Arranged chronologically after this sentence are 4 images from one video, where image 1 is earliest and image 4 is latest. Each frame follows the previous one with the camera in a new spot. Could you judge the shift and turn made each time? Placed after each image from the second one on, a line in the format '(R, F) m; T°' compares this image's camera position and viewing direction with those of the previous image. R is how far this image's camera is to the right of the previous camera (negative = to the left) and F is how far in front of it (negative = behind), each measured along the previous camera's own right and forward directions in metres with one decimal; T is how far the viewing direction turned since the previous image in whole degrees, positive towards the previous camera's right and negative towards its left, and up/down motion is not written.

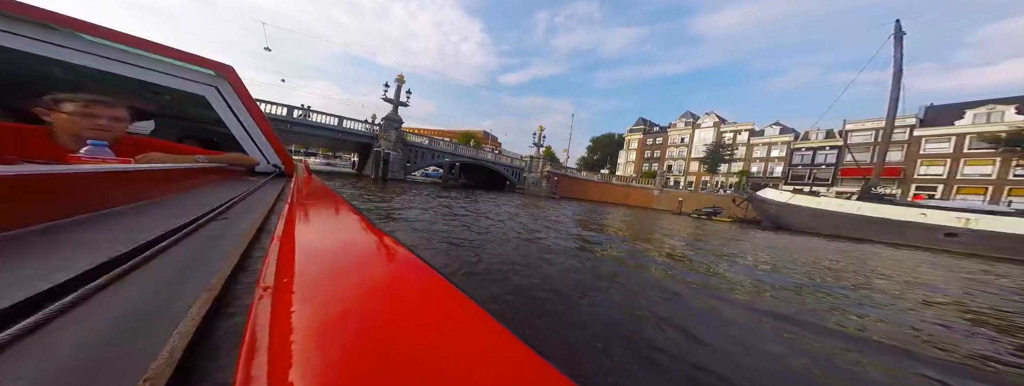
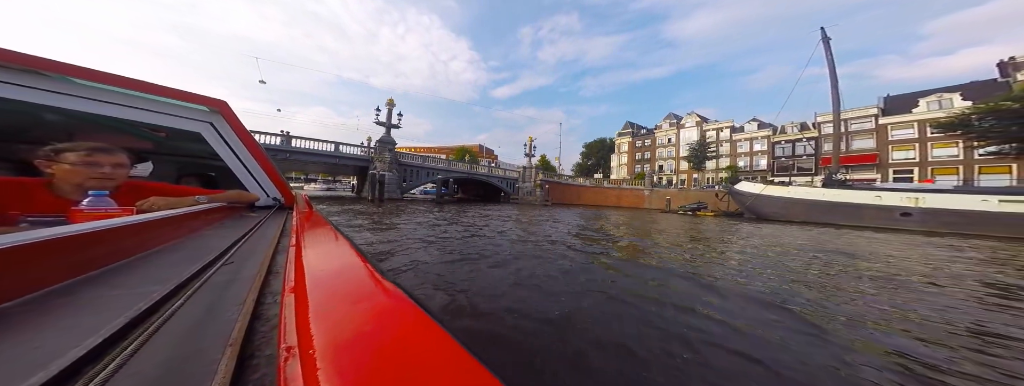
(+0.4, -0.7) m; +1°
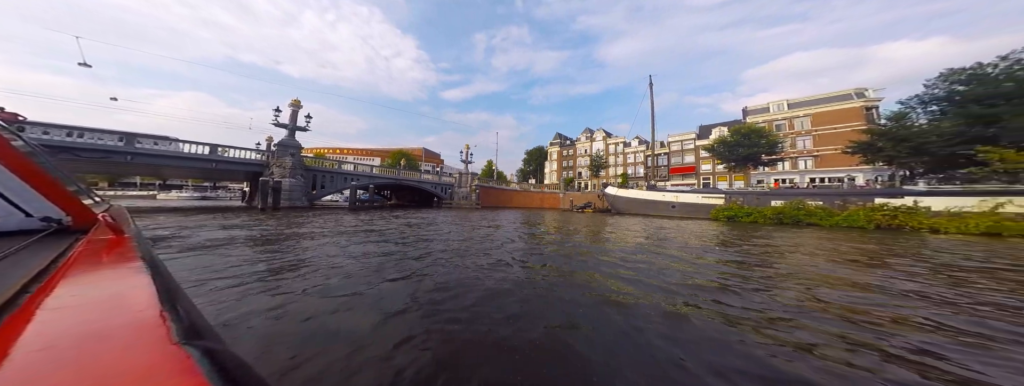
(+2.9, -2.5) m; +13°
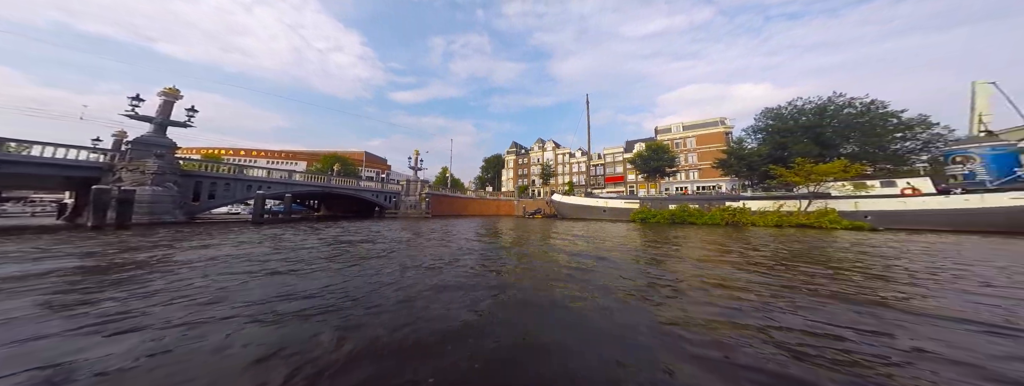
(+0.8, 0.0) m; +12°
